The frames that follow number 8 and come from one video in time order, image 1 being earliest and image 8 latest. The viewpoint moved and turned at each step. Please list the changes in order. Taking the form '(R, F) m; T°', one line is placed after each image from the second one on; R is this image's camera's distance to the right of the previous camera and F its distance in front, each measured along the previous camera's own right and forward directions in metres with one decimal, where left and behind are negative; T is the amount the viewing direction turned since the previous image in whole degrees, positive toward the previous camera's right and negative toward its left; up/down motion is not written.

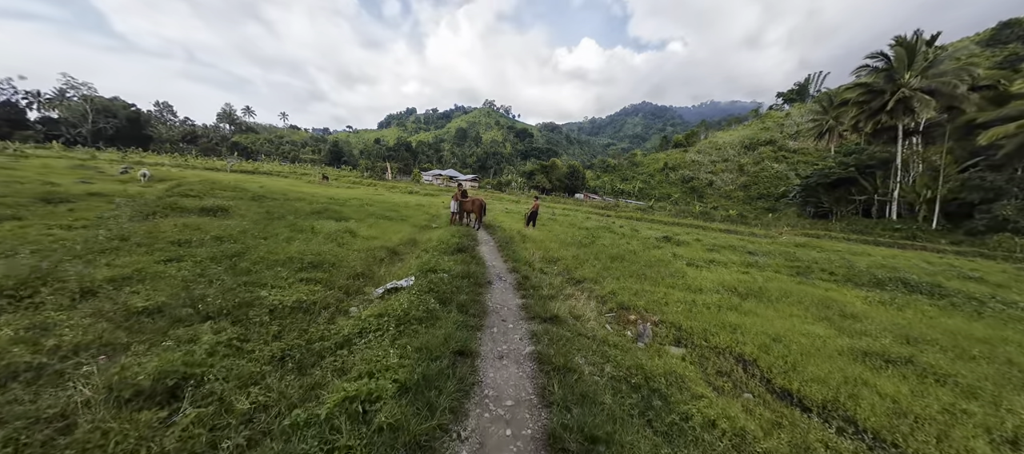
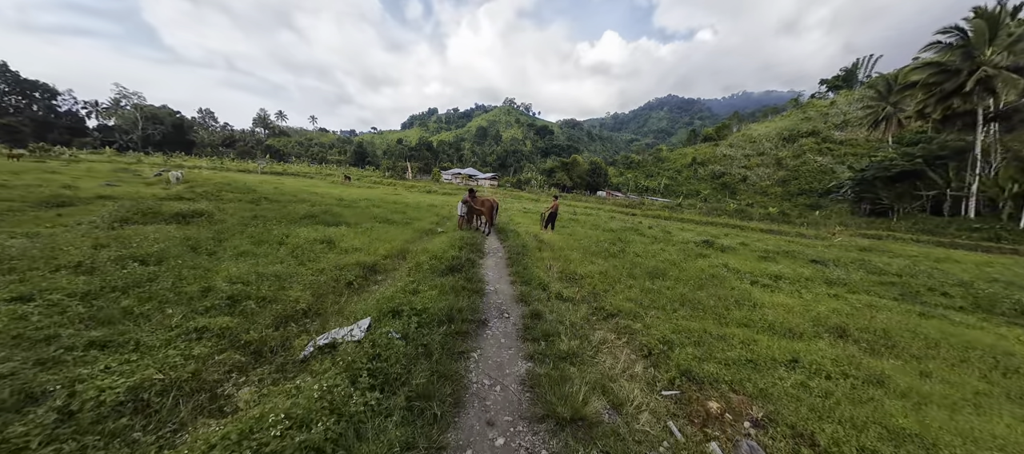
(+0.3, +2.3) m; -4°
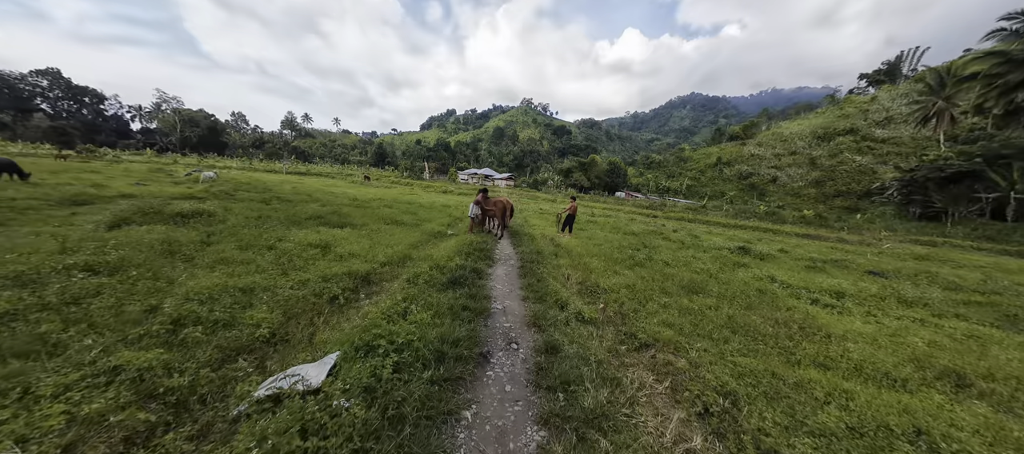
(+0.1, +1.1) m; -3°
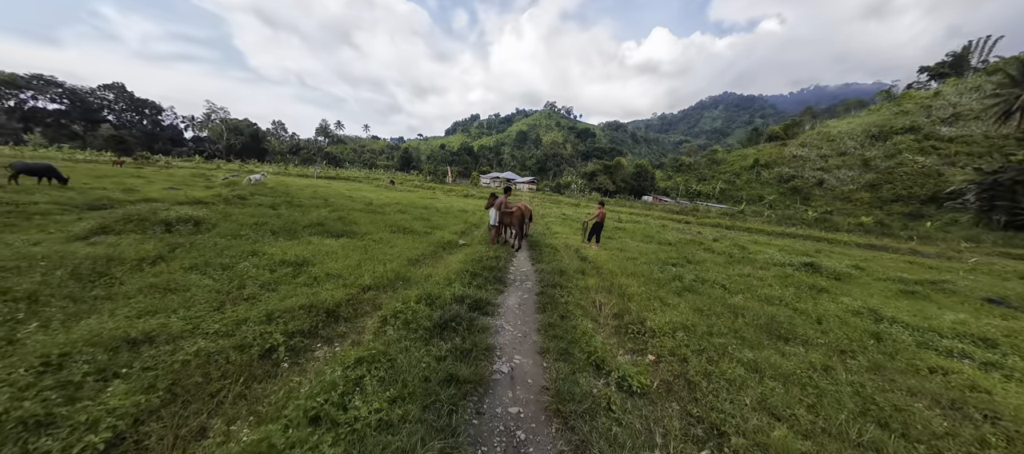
(+0.1, +1.9) m; -4°
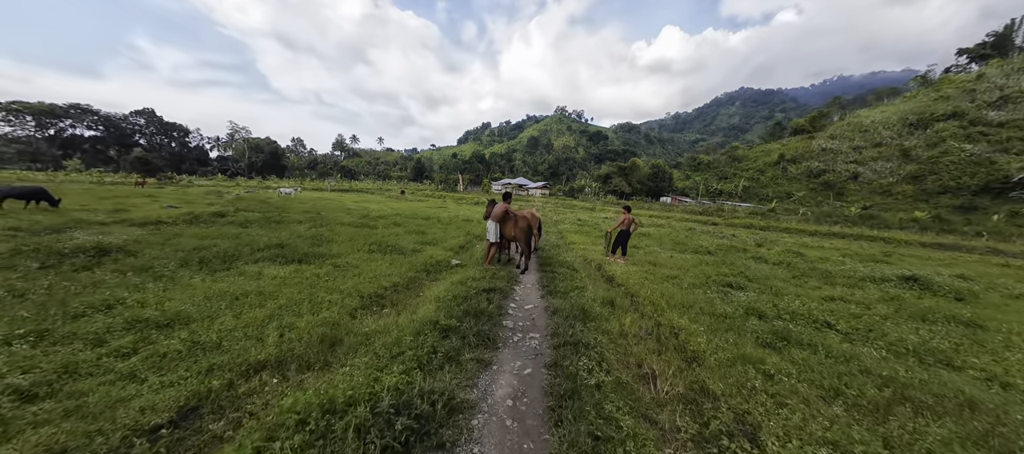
(+0.3, +2.8) m; -3°
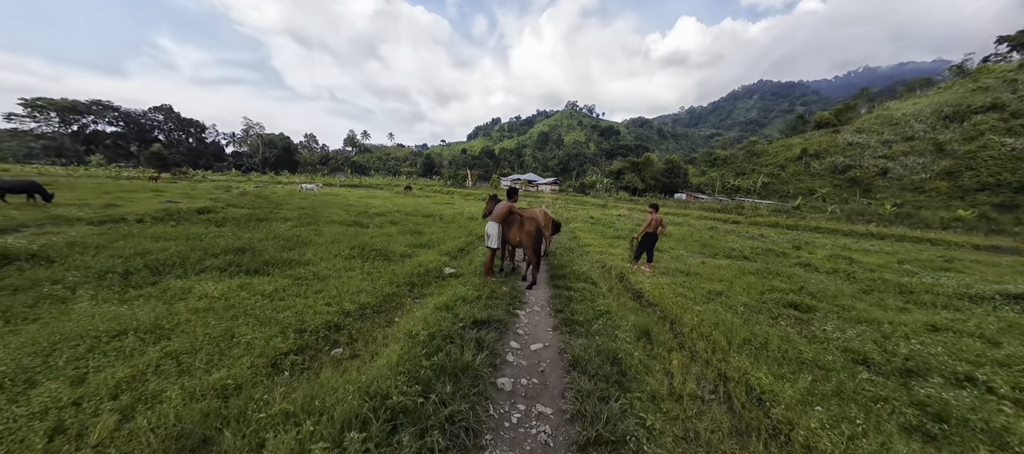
(+0.1, +1.9) m; -2°
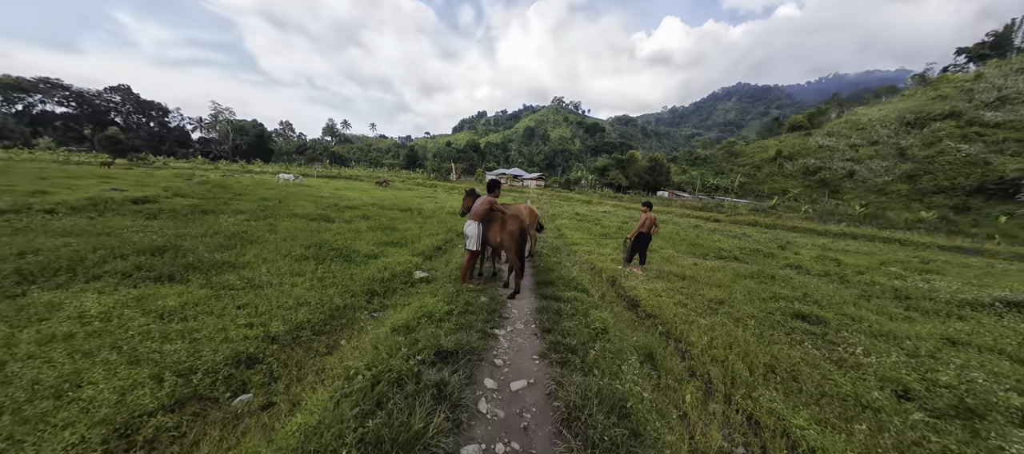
(+0.1, +1.1) m; +3°
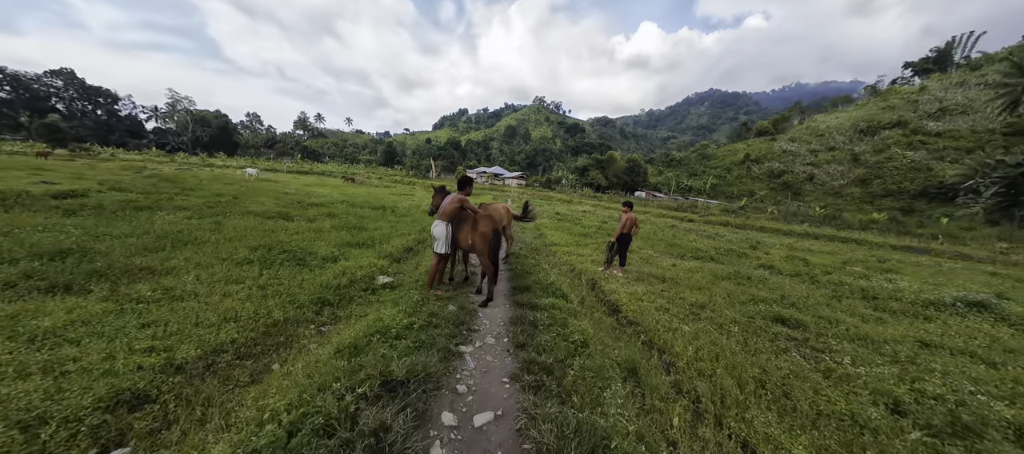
(+0.2, +0.6) m; +4°
